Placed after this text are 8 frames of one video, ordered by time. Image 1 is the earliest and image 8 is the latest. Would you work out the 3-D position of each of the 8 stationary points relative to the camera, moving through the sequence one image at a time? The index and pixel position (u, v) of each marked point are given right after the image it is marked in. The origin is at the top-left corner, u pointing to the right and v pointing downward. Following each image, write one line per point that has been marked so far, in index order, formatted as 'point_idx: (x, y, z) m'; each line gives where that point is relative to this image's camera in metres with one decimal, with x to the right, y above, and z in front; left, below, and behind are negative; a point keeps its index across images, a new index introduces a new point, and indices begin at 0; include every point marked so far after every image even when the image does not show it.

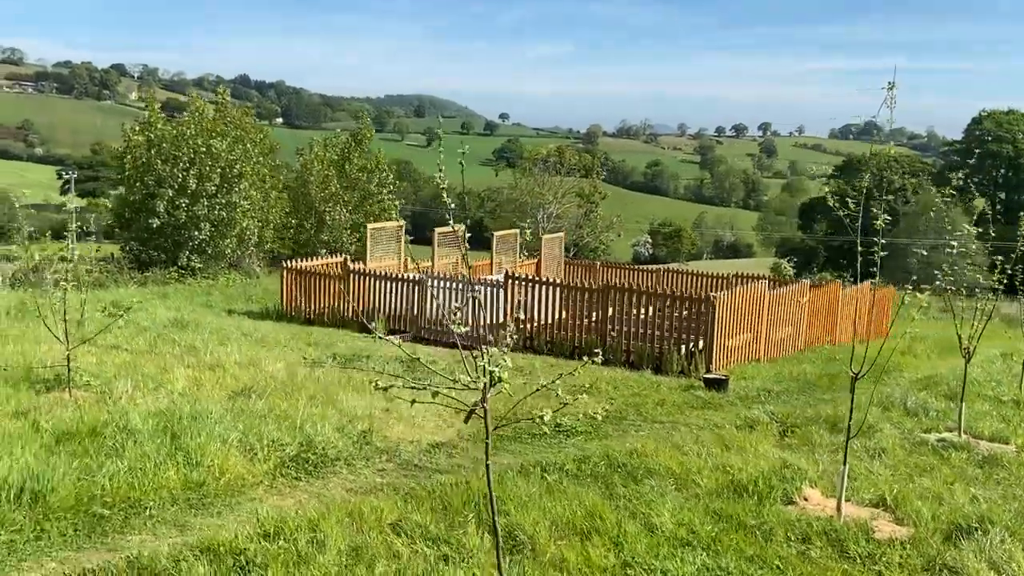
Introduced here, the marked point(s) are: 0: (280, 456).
0: (-1.4, -1.0, +4.9) m
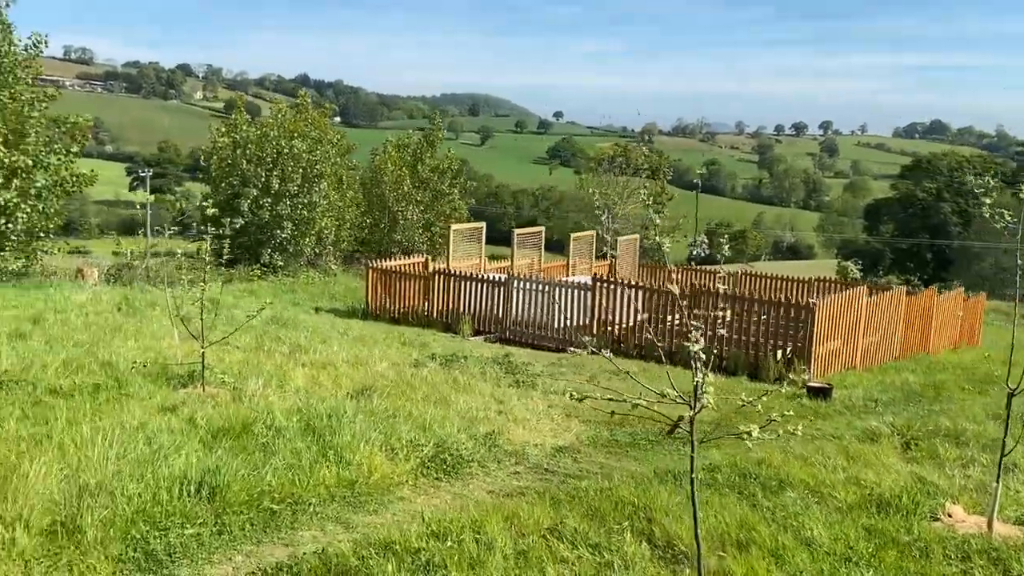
0: (-0.6, -1.0, +5.0) m
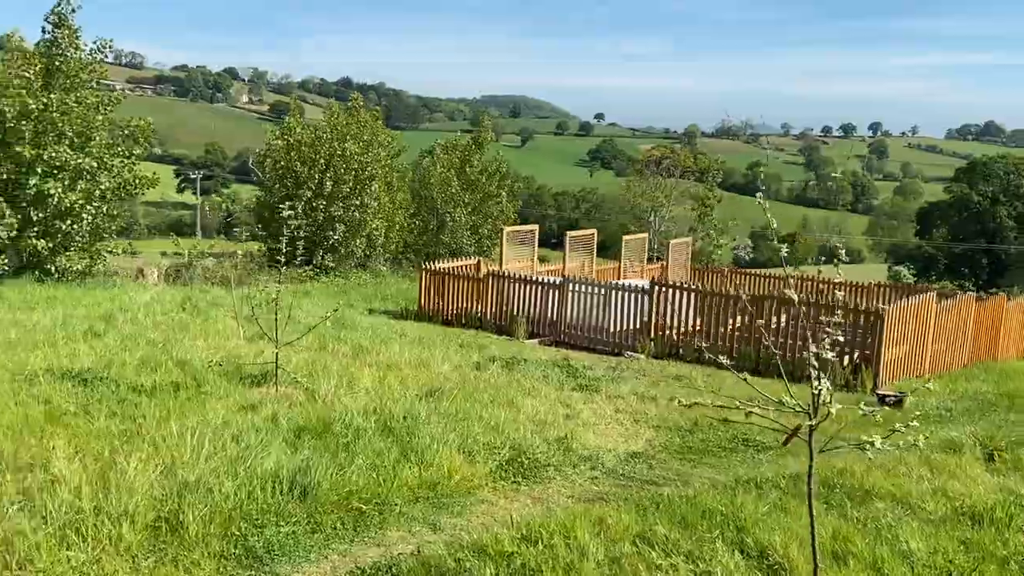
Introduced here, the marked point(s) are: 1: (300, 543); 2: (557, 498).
0: (-0.1, -1.1, +5.0) m
1: (-0.9, -1.1, +3.6) m
2: (+0.3, -1.2, +4.5) m
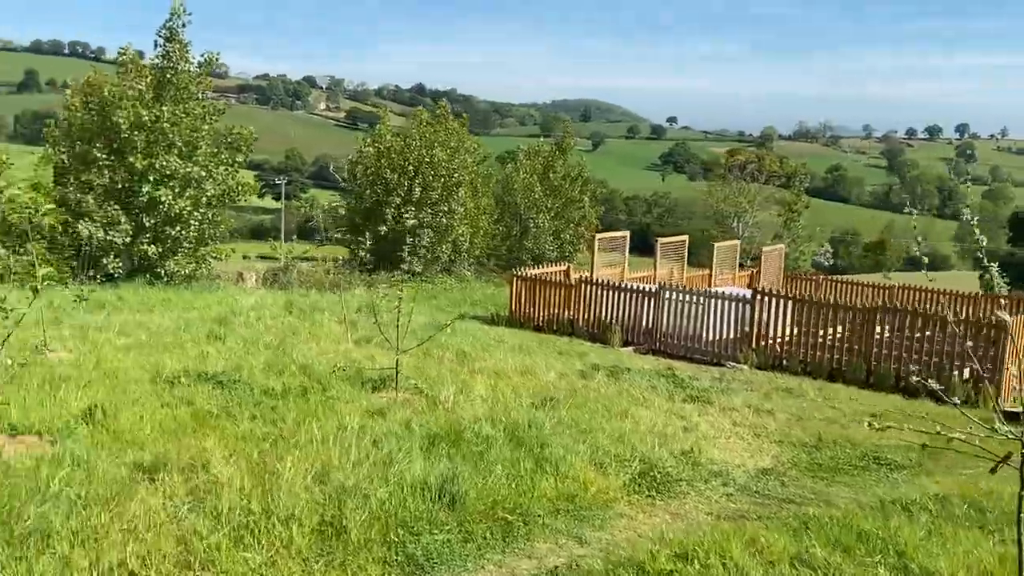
0: (+0.7, -1.1, +4.9) m
1: (-0.3, -1.2, +3.6) m
2: (+1.0, -1.3, +4.5) m
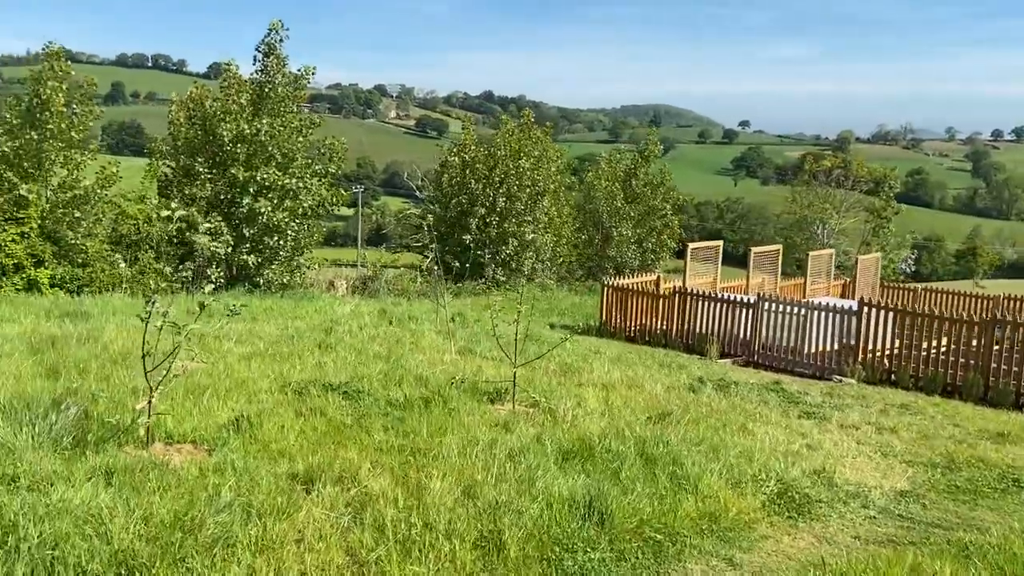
0: (+1.5, -1.2, +4.9) m
1: (+0.4, -1.3, +3.6) m
2: (+1.8, -1.4, +4.4) m
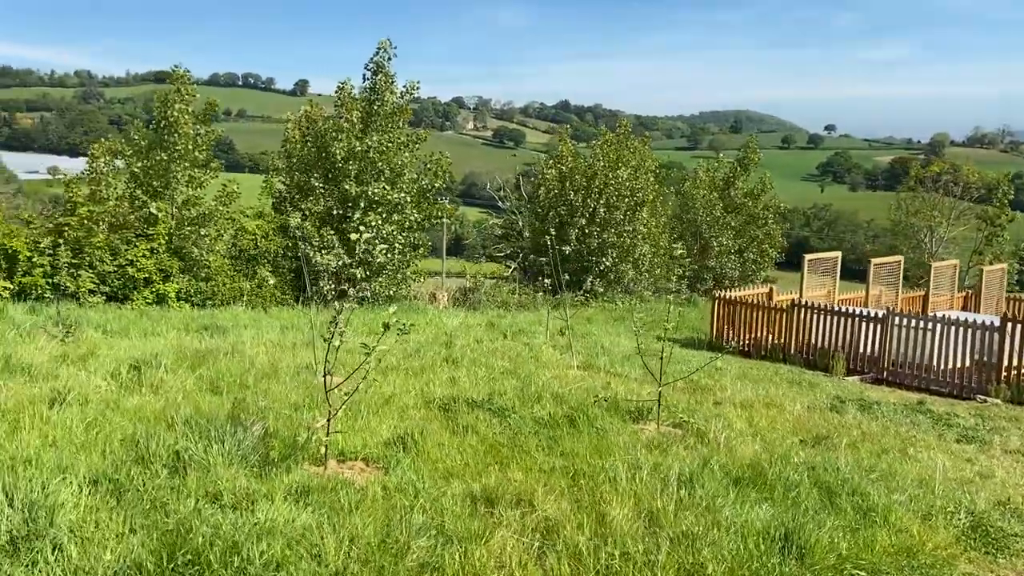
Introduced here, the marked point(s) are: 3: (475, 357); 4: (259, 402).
0: (+2.5, -1.3, +4.6) m
1: (+1.3, -1.4, +3.4) m
2: (+2.7, -1.5, +4.0) m
3: (-0.4, -0.8, +9.7) m
4: (-1.8, -0.8, +5.7) m
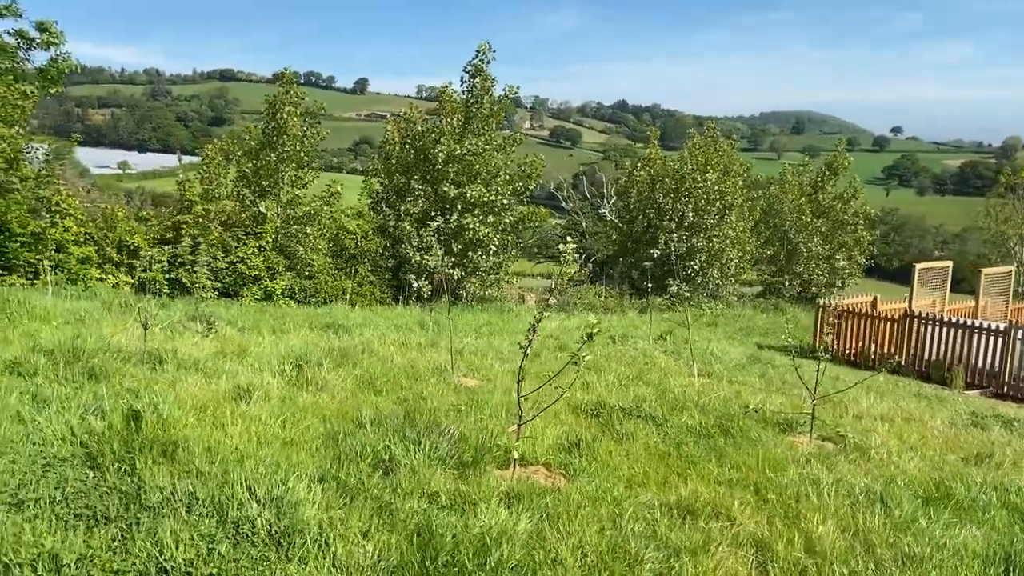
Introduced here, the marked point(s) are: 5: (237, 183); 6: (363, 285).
0: (+3.6, -1.5, +4.4) m
1: (+2.3, -1.5, +3.4) m
2: (+3.7, -1.6, +3.9) m
3: (+1.0, -0.9, +9.7) m
4: (-0.6, -0.8, +5.9) m
5: (-5.7, +2.2, +16.6) m
6: (-2.9, +0.1, +15.9) m
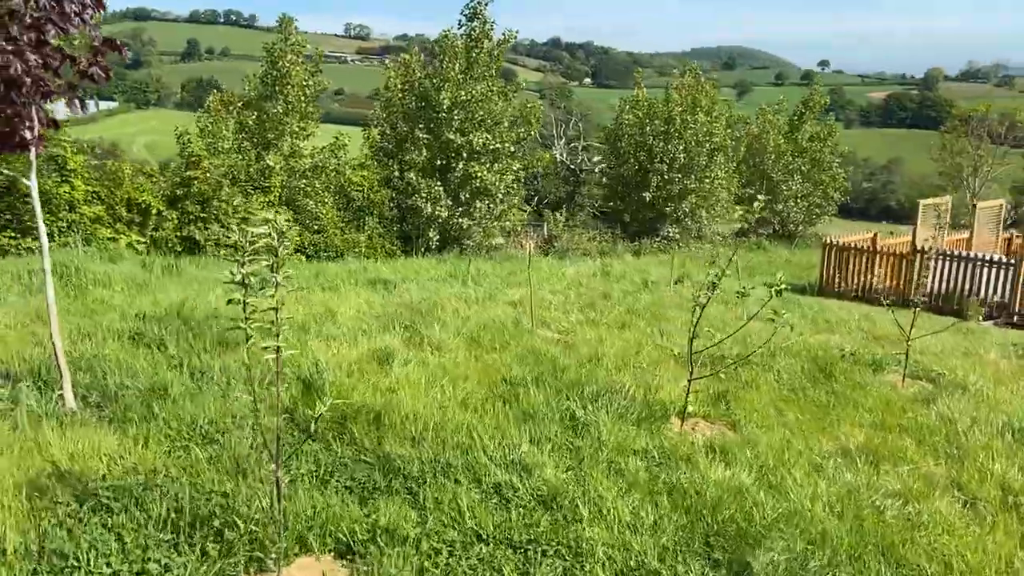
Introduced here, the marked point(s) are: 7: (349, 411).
0: (+4.6, -1.1, +4.8) m
1: (+3.4, -1.2, +3.7) m
2: (+4.8, -1.3, +4.3) m
3: (+1.7, -0.2, +9.9) m
4: (+0.3, -0.5, +6.0) m
5: (-5.5, +3.1, +16.1) m
6: (-2.7, +1.0, +15.7) m
7: (-0.9, -0.7, +4.3) m
